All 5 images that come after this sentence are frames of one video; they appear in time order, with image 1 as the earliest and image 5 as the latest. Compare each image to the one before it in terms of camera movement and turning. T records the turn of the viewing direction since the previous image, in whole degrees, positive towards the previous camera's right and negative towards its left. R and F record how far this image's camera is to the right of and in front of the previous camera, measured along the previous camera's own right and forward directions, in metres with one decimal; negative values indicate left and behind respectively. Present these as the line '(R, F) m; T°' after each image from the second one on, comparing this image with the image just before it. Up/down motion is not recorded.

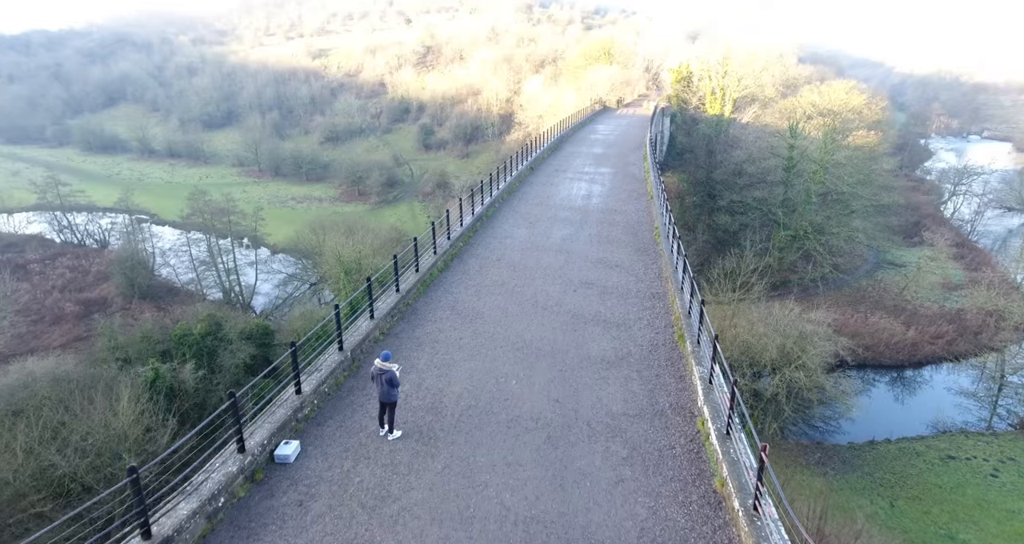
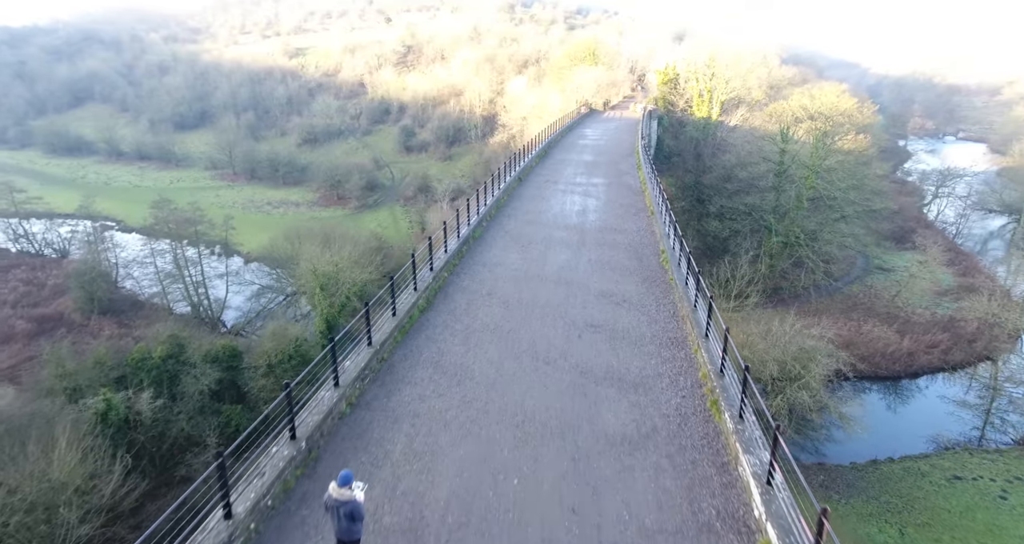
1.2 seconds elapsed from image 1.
(-0.1, +1.0) m; +2°
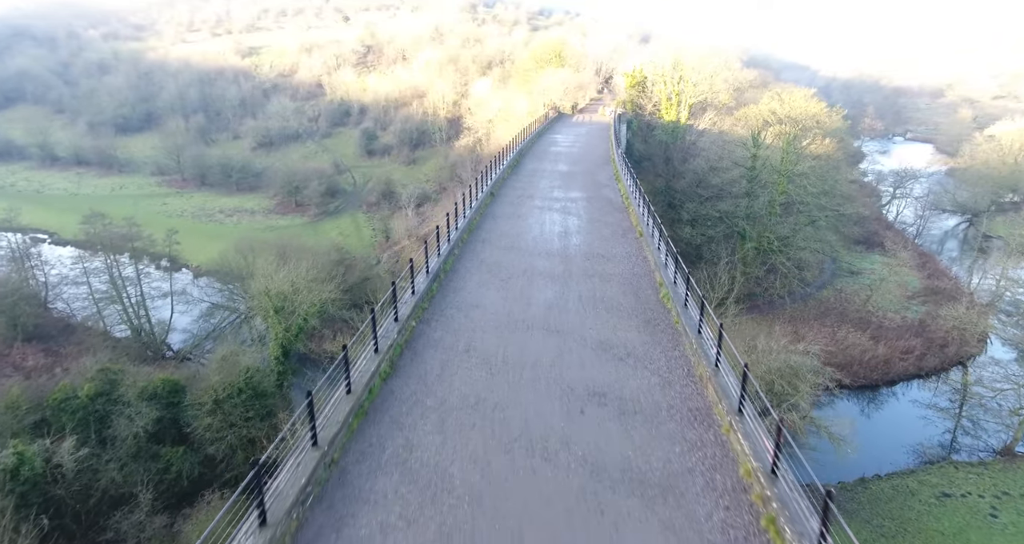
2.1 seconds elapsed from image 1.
(-0.2, +1.2) m; +3°
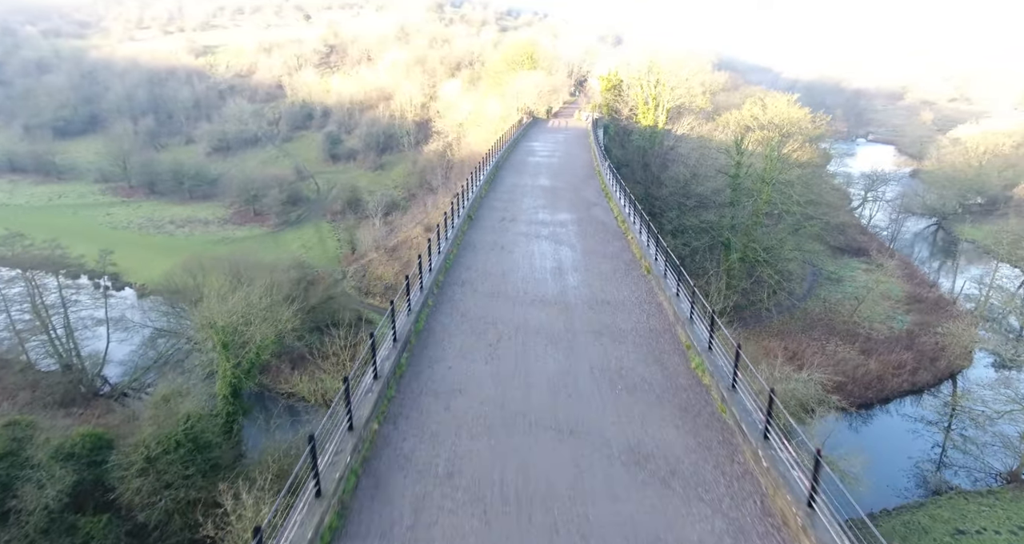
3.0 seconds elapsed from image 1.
(-0.2, +1.7) m; +3°
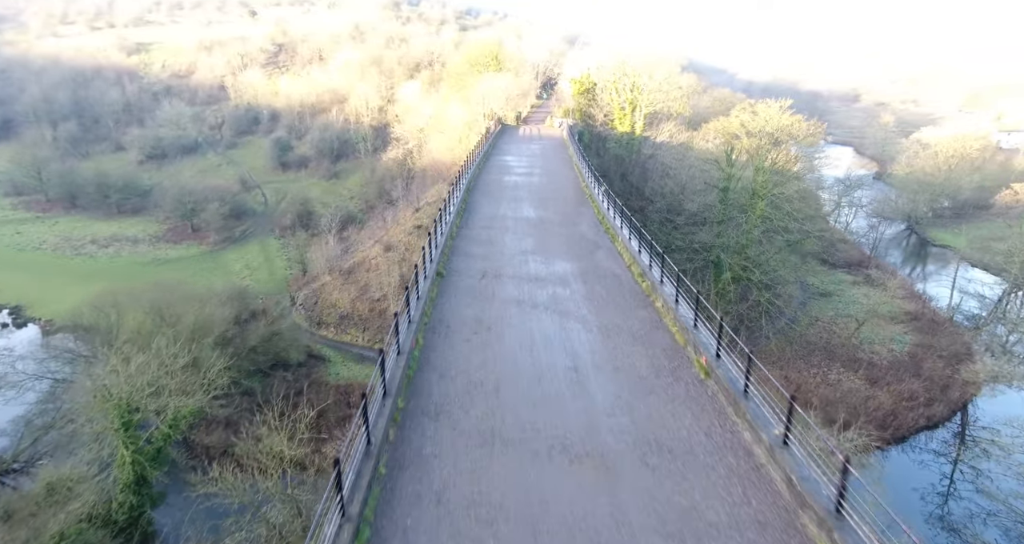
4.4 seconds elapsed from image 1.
(-0.3, +2.9) m; +4°
